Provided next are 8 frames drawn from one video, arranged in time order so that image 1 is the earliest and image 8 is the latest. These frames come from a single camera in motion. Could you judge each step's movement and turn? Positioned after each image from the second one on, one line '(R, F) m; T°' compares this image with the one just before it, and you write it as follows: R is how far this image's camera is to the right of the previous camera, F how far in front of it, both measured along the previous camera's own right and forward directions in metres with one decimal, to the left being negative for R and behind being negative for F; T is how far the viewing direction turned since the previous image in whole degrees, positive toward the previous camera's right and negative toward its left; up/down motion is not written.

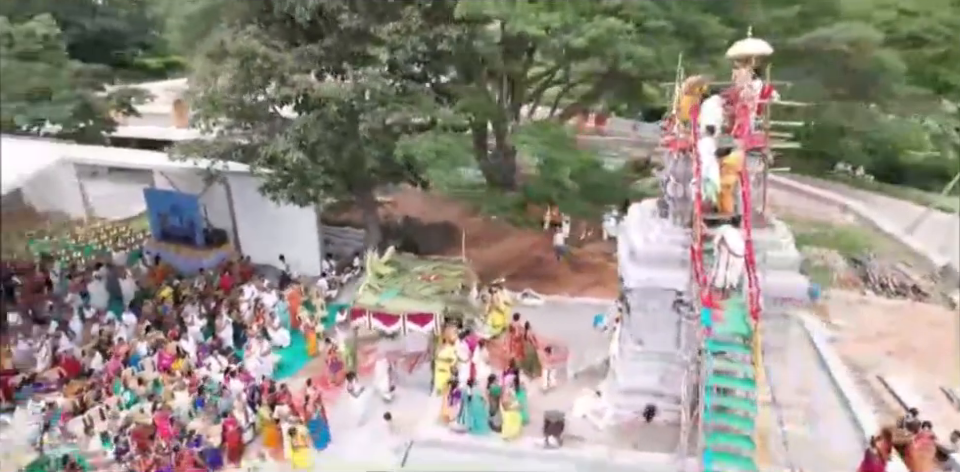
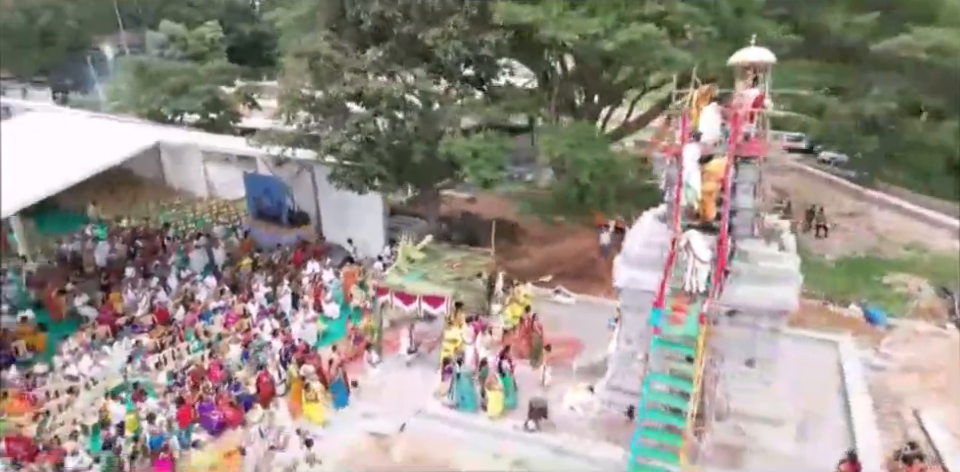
(+2.1, -0.4) m; -13°
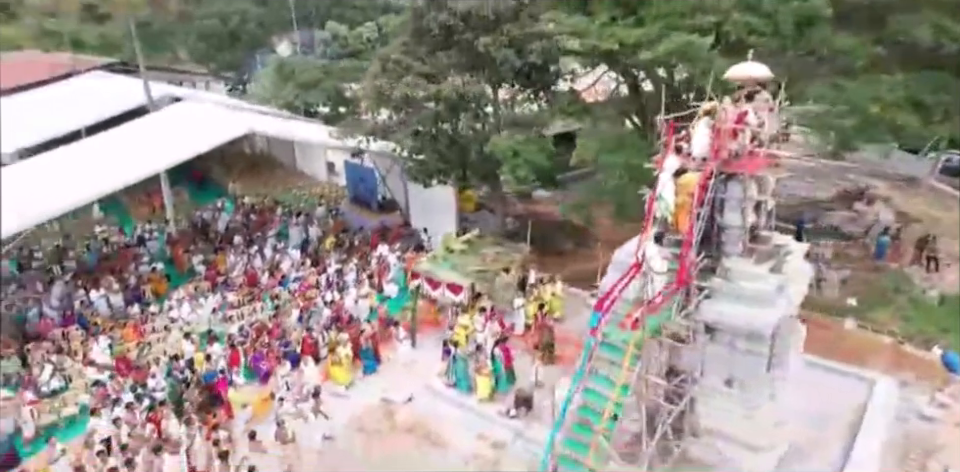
(+2.4, -0.4) m; -15°
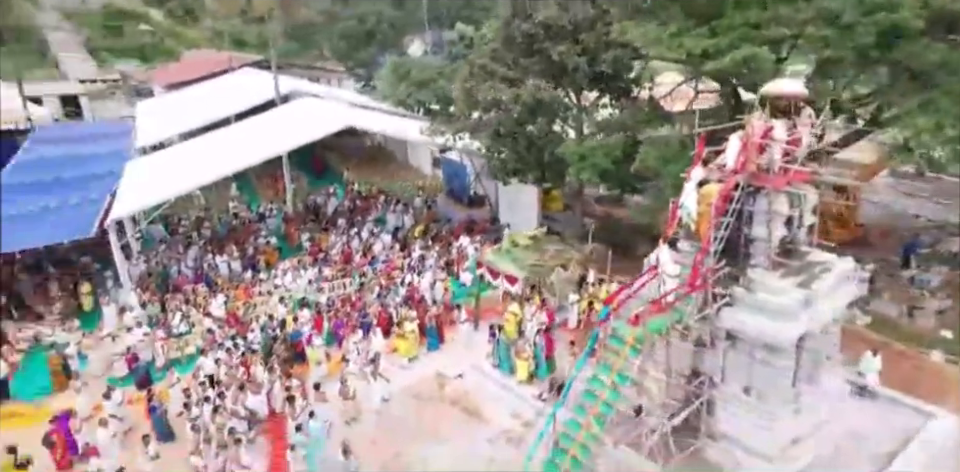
(+1.3, -0.8) m; -11°
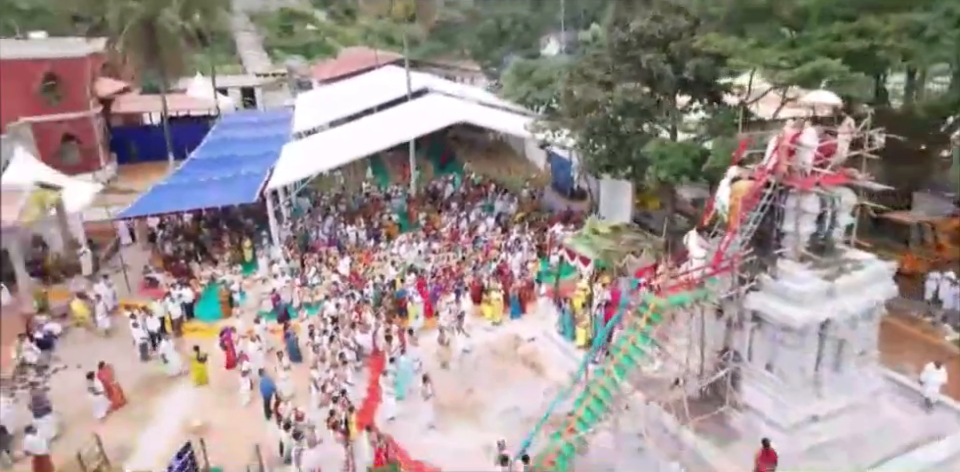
(+1.2, -1.7) m; -12°
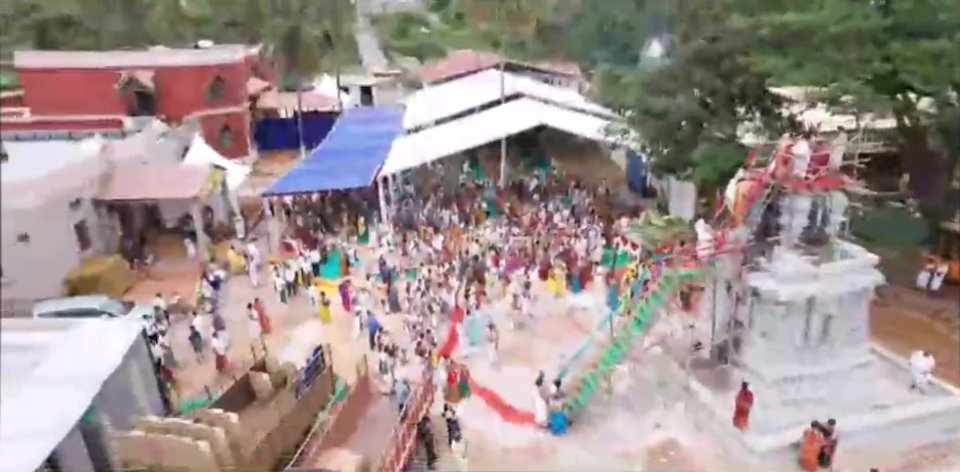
(+0.9, -2.9) m; -9°
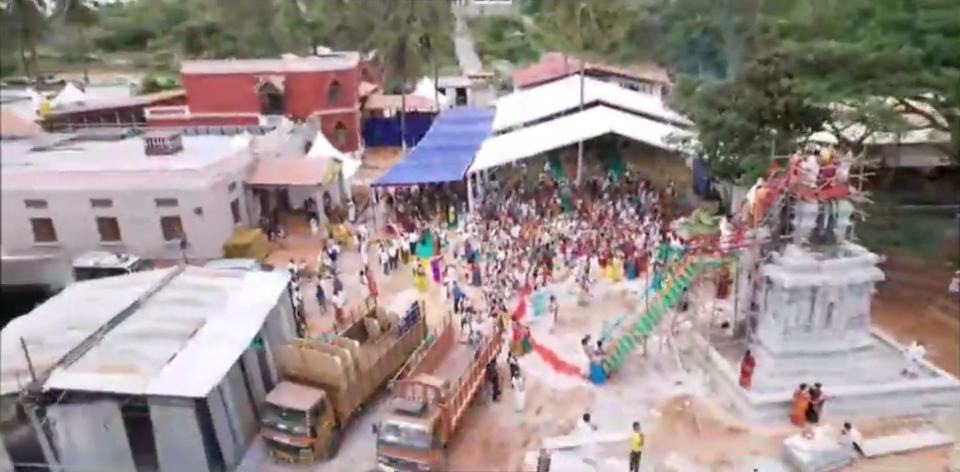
(+0.6, -3.2) m; -8°
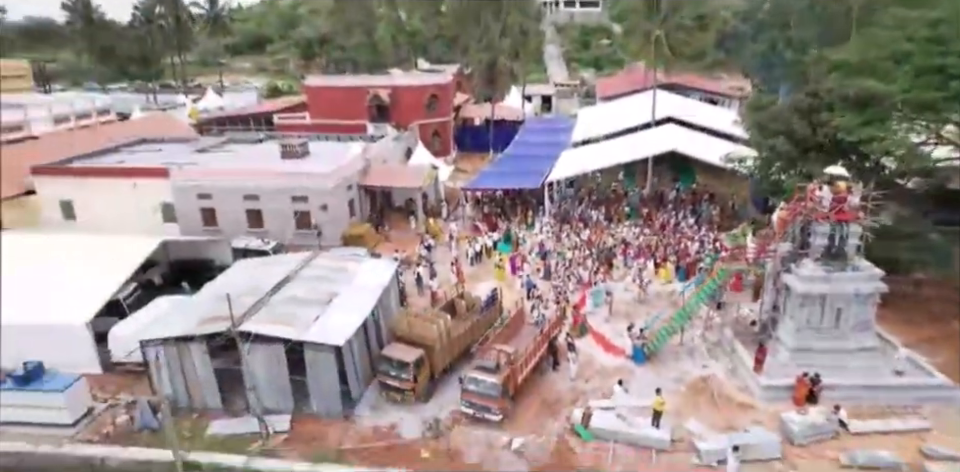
(+0.4, -3.8) m; -7°
